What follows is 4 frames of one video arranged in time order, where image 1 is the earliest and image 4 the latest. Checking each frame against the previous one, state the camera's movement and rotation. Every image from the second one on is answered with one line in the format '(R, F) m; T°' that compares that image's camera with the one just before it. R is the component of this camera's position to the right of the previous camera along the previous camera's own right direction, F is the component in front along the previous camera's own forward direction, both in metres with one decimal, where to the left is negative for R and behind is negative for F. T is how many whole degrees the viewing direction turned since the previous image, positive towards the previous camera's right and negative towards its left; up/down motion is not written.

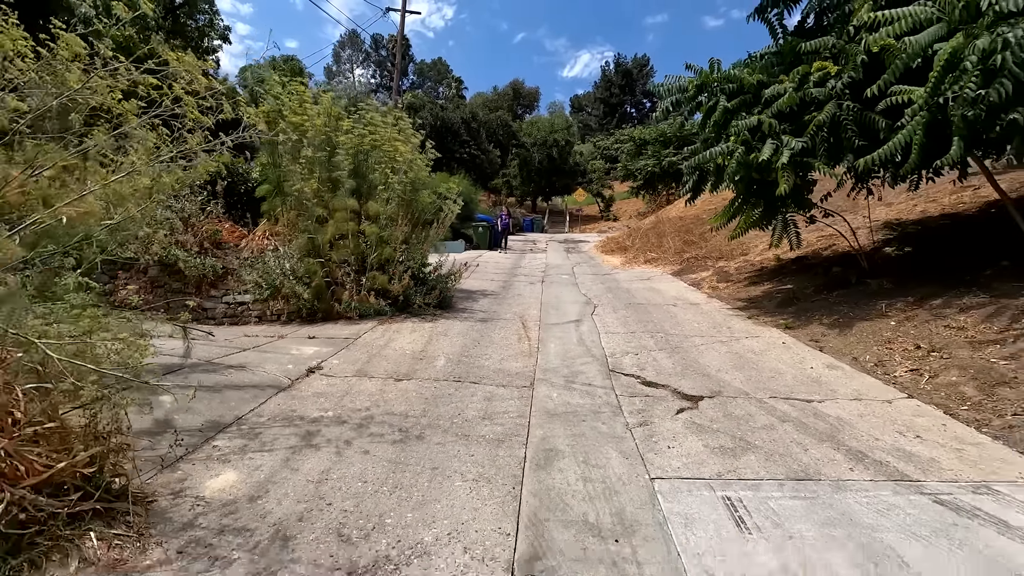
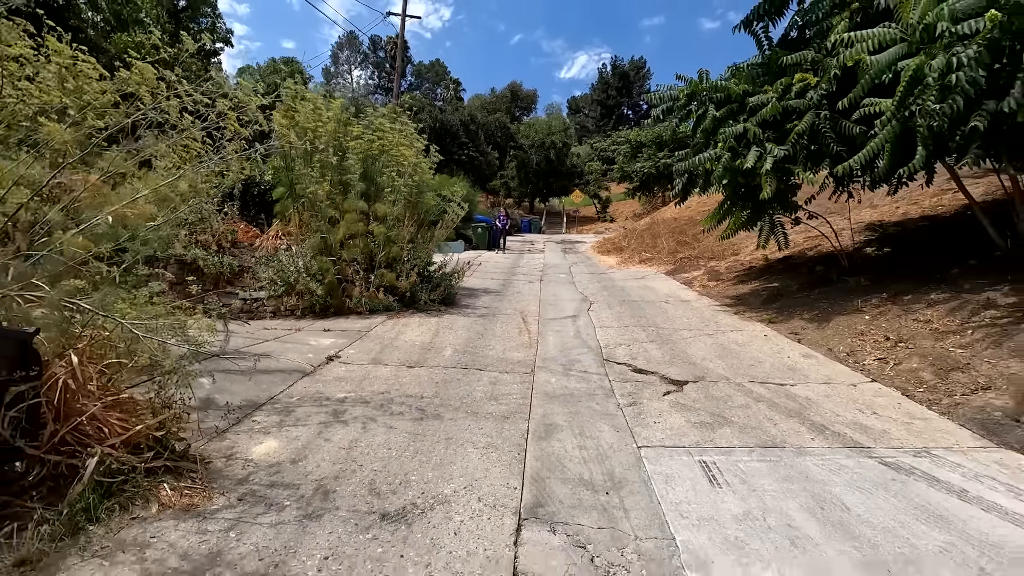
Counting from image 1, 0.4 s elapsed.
(-0.1, -0.5) m; 0°
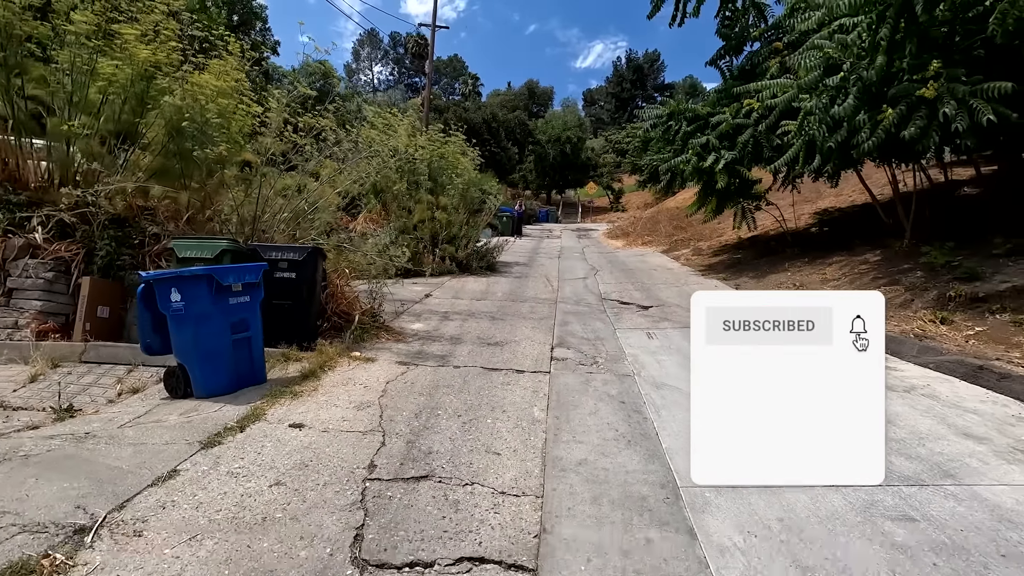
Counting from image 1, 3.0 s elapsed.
(-0.3, -3.5) m; -2°
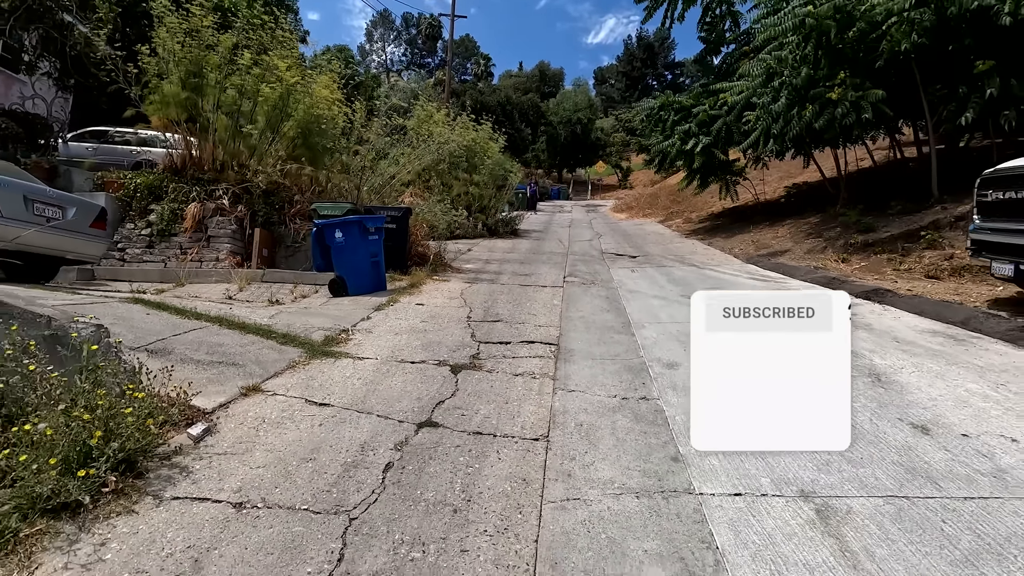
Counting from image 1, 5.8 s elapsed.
(-0.3, -3.1) m; -1°
